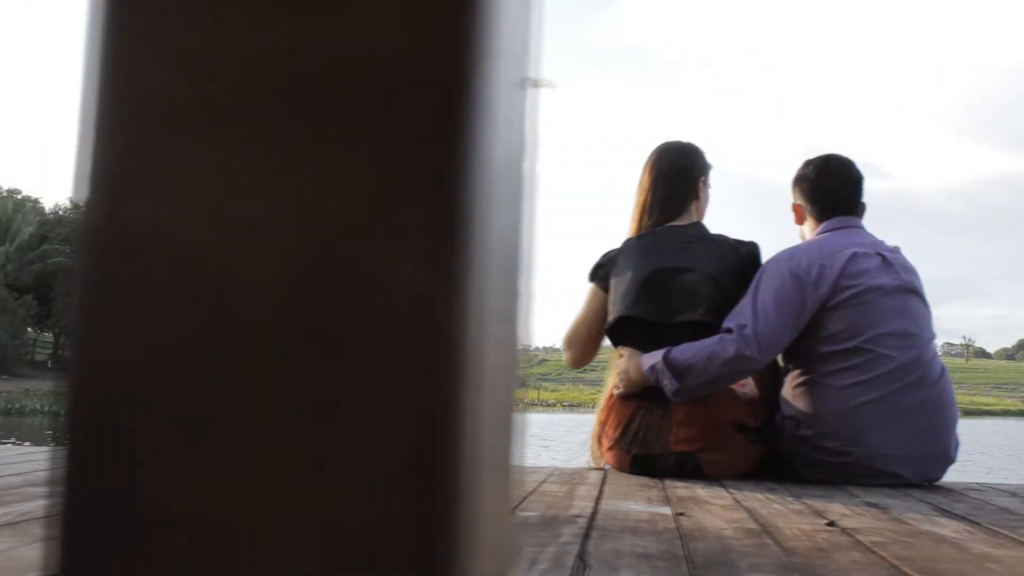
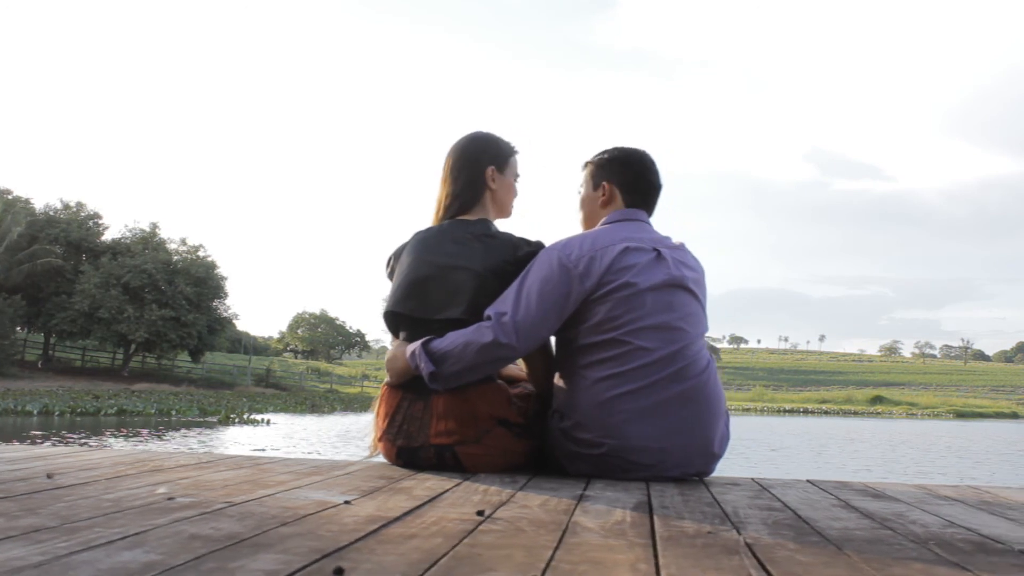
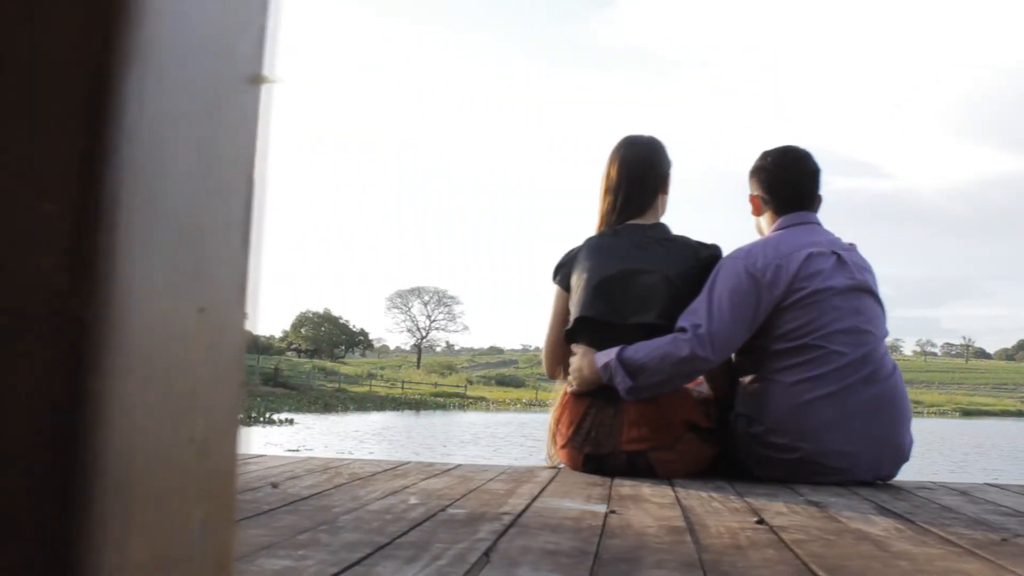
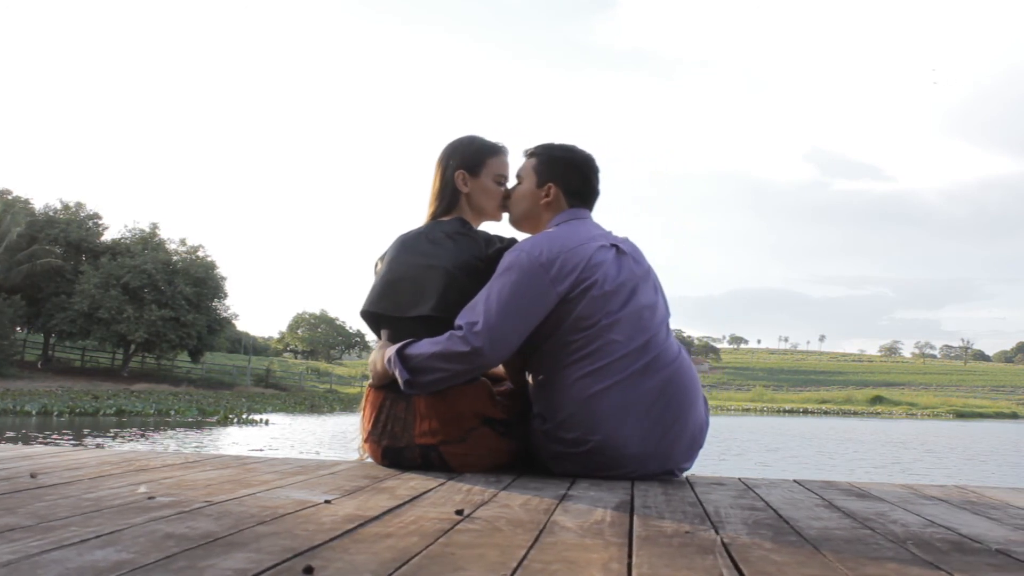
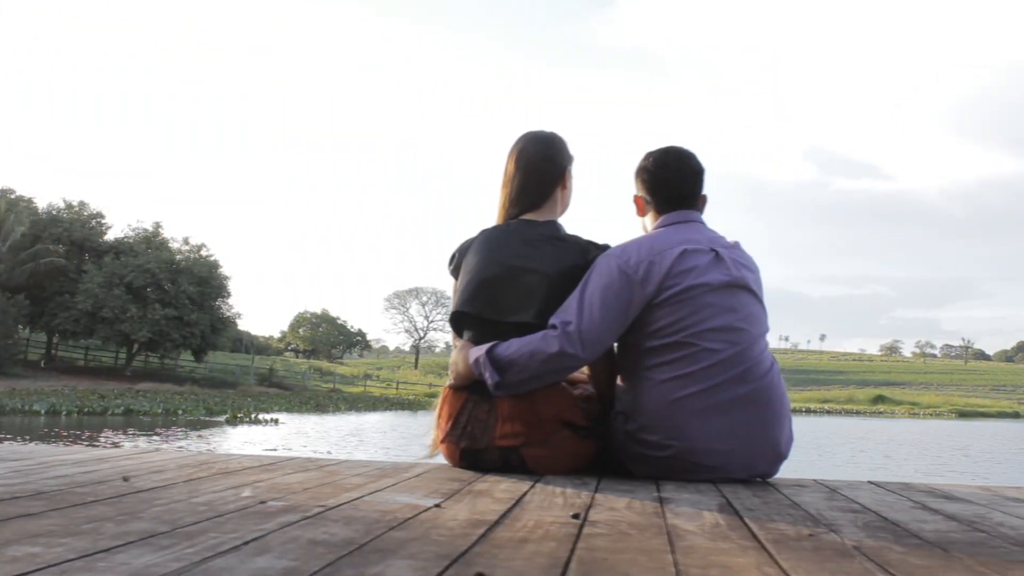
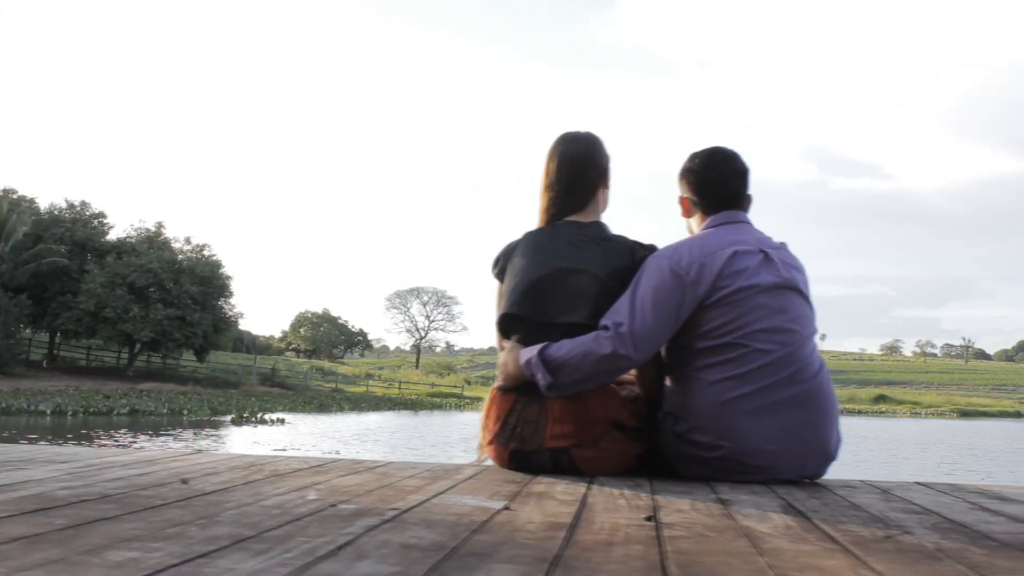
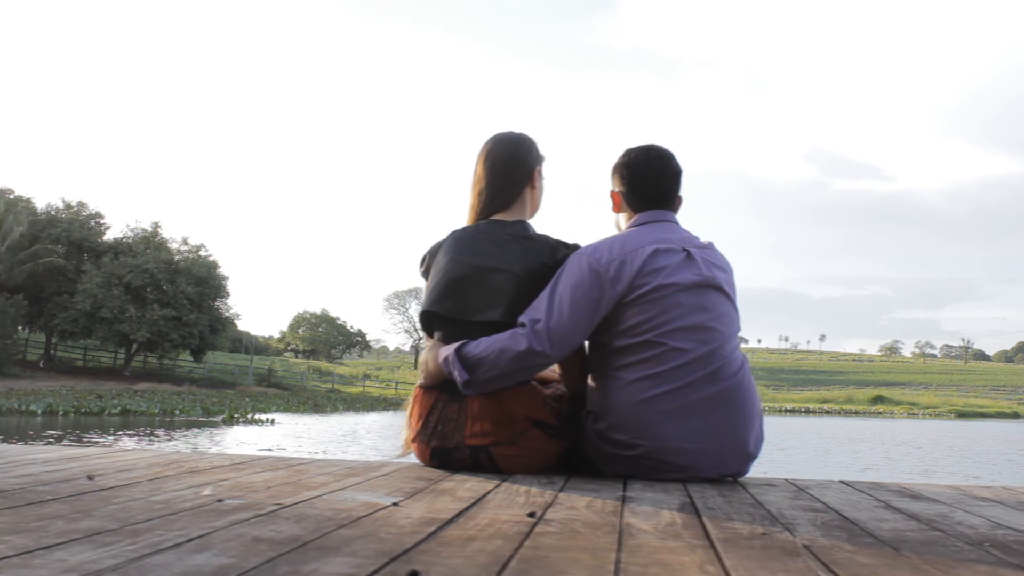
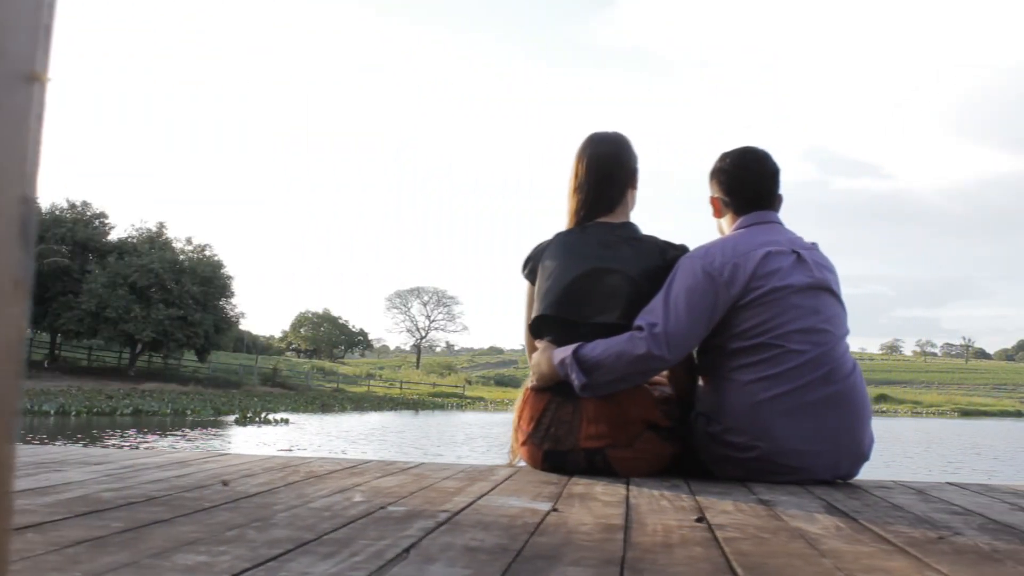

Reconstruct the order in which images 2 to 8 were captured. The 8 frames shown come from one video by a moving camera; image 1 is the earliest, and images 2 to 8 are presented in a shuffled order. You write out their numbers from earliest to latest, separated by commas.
3, 8, 6, 5, 7, 2, 4
